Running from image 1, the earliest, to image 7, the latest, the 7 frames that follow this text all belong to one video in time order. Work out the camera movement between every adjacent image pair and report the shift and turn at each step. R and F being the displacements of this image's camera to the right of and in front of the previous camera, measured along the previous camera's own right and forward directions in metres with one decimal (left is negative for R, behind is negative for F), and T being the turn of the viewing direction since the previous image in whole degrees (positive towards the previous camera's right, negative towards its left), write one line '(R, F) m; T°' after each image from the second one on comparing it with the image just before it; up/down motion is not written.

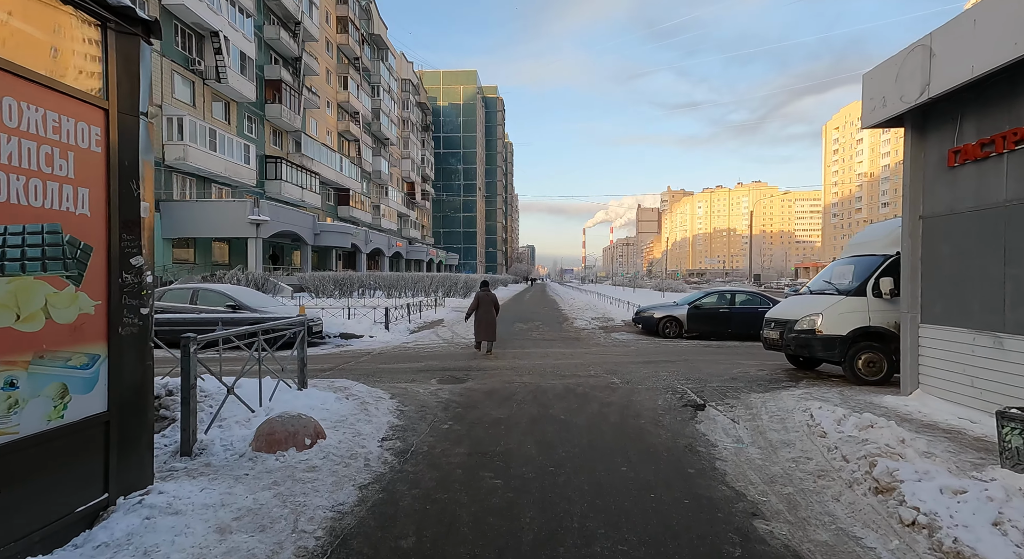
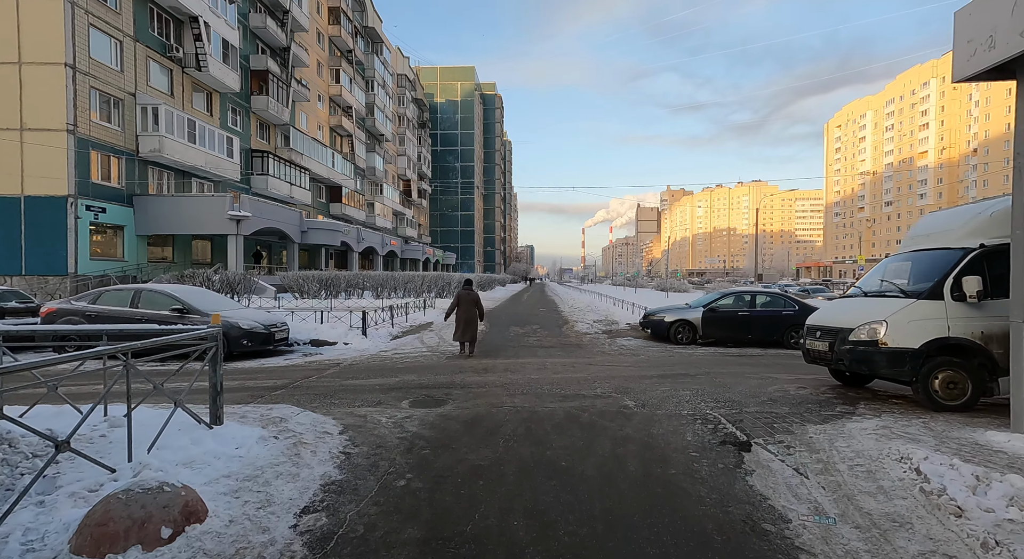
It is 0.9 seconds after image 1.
(+0.1, +1.6) m; 0°
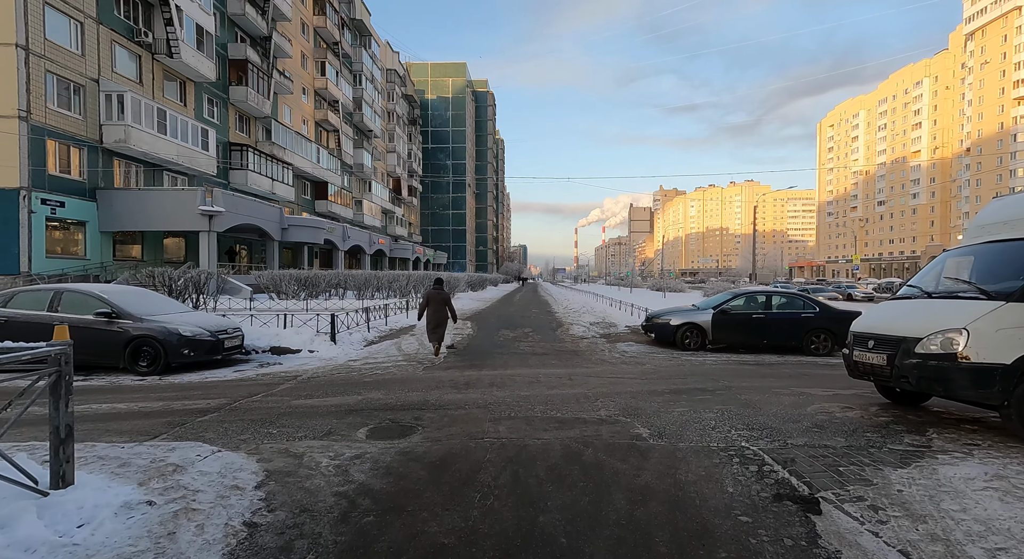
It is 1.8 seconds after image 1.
(+0.1, +1.4) m; +1°
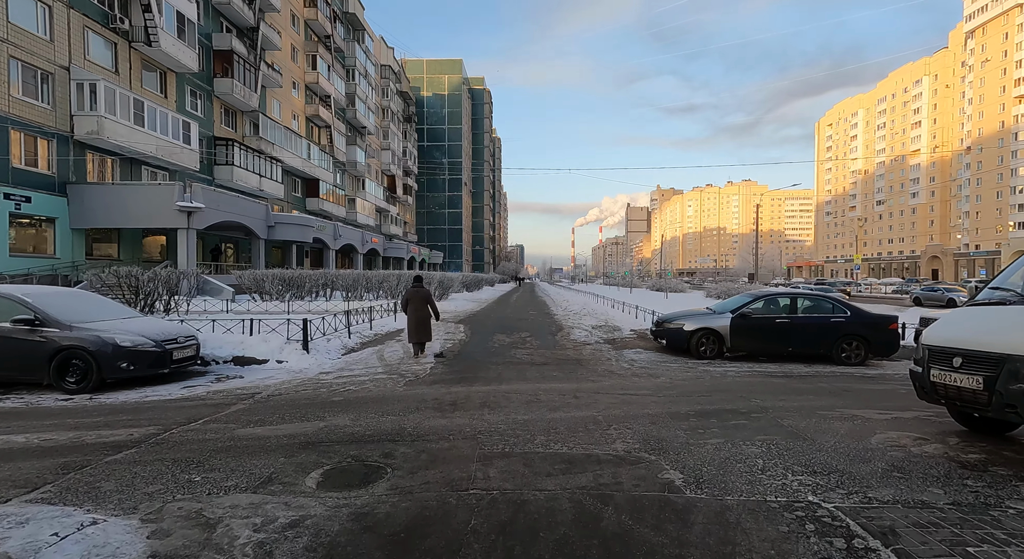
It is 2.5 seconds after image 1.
(0.0, +1.3) m; 0°
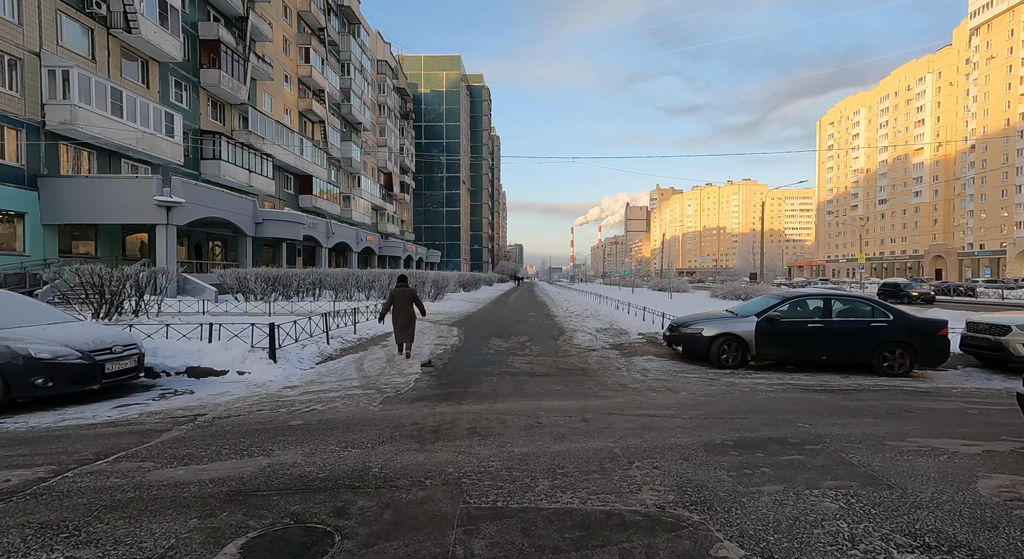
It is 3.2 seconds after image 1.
(0.0, +1.3) m; 0°
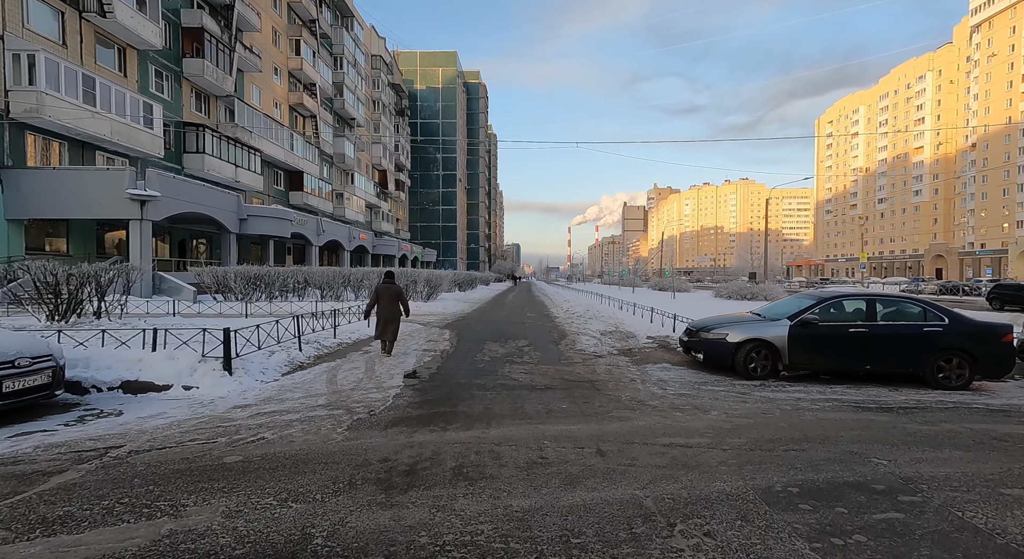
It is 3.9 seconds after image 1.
(0.0, +1.3) m; 0°
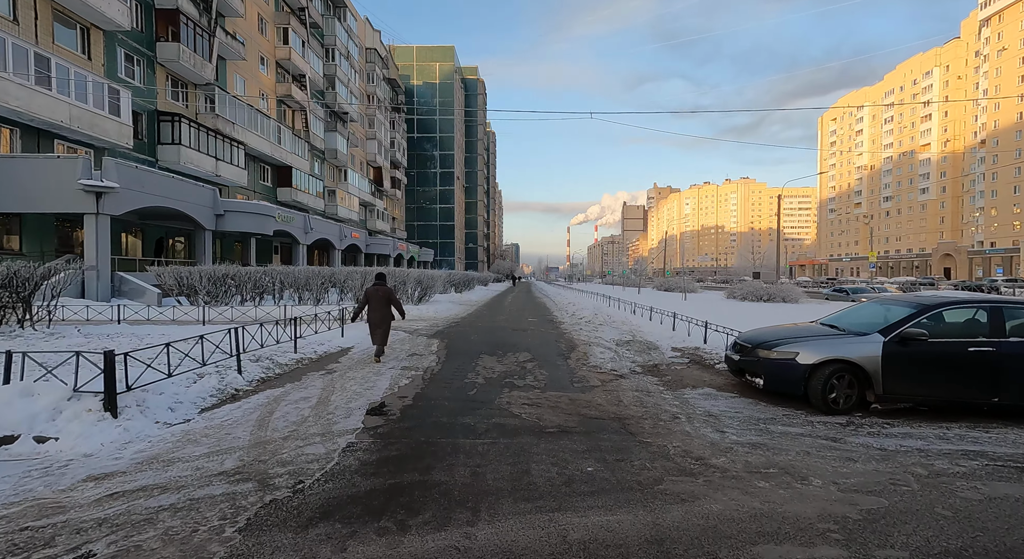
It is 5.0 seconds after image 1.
(0.0, +2.2) m; 0°
